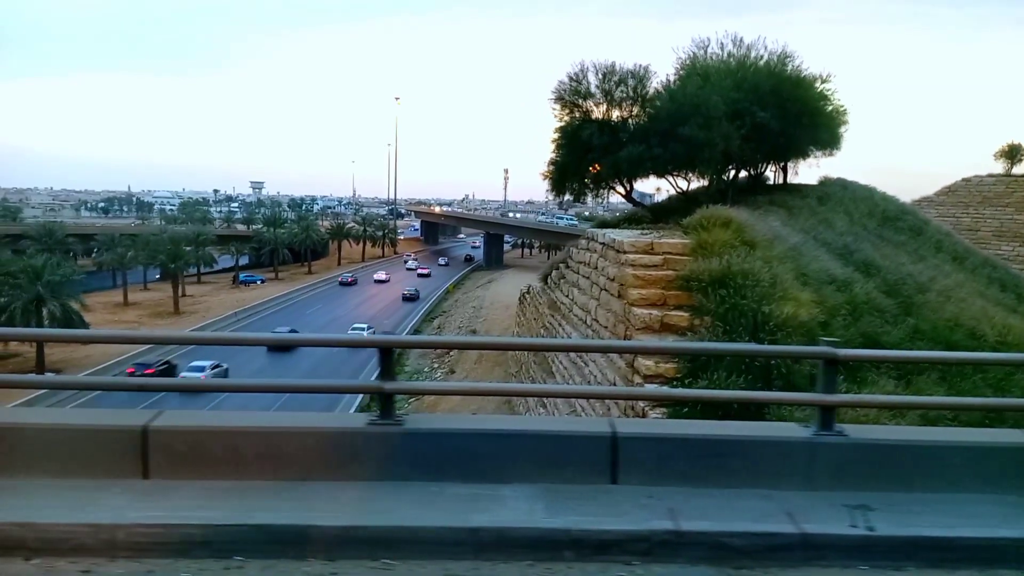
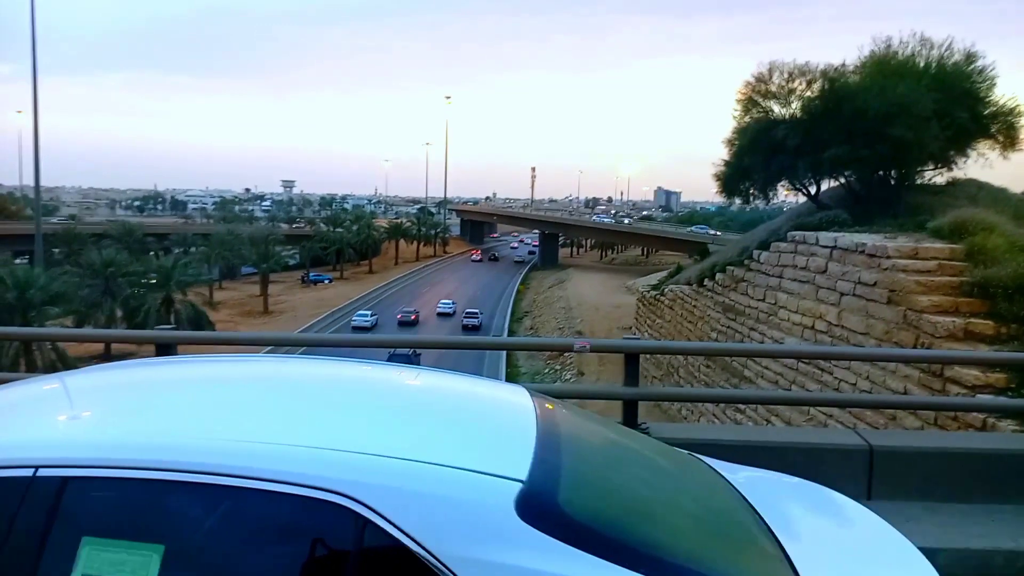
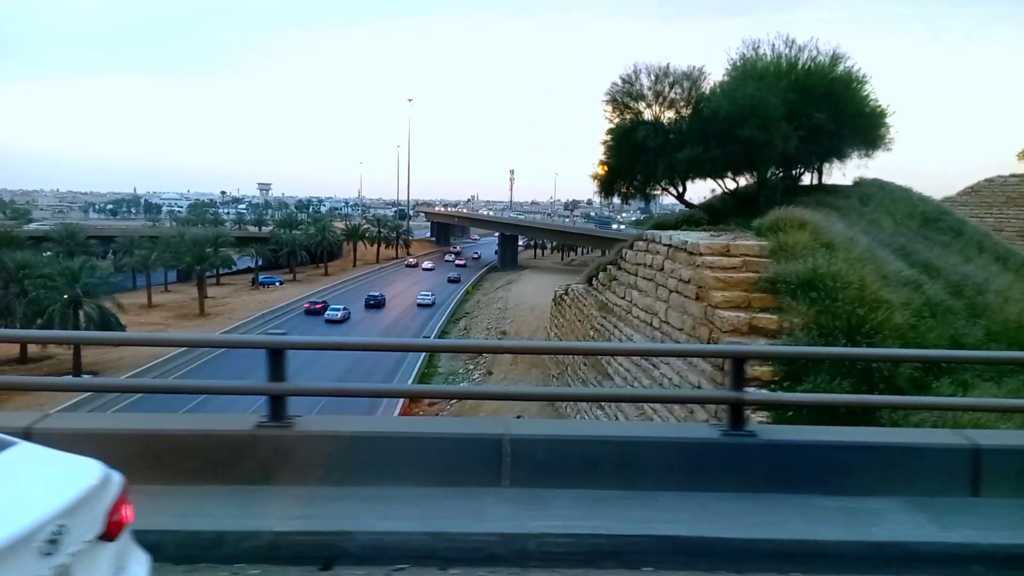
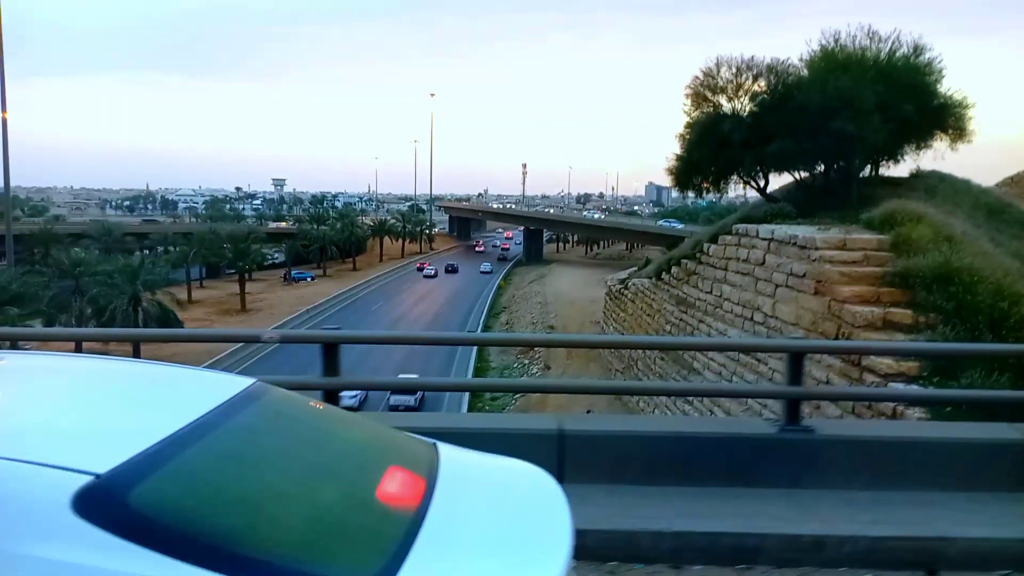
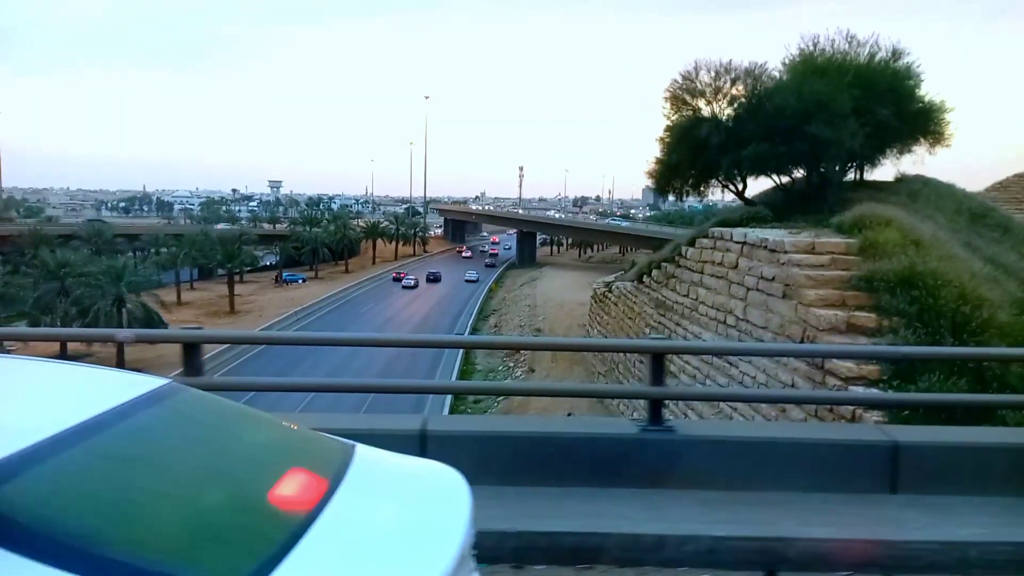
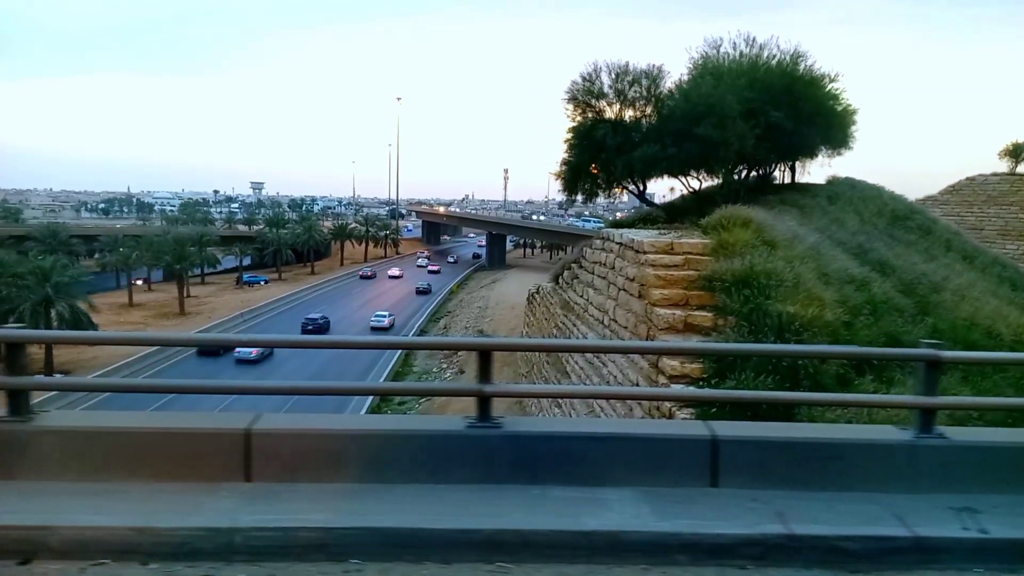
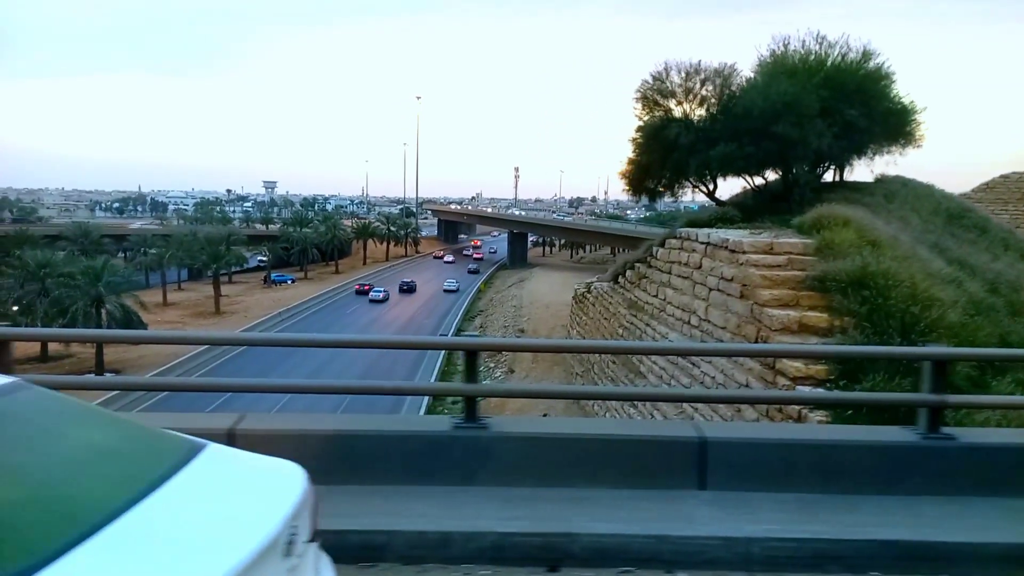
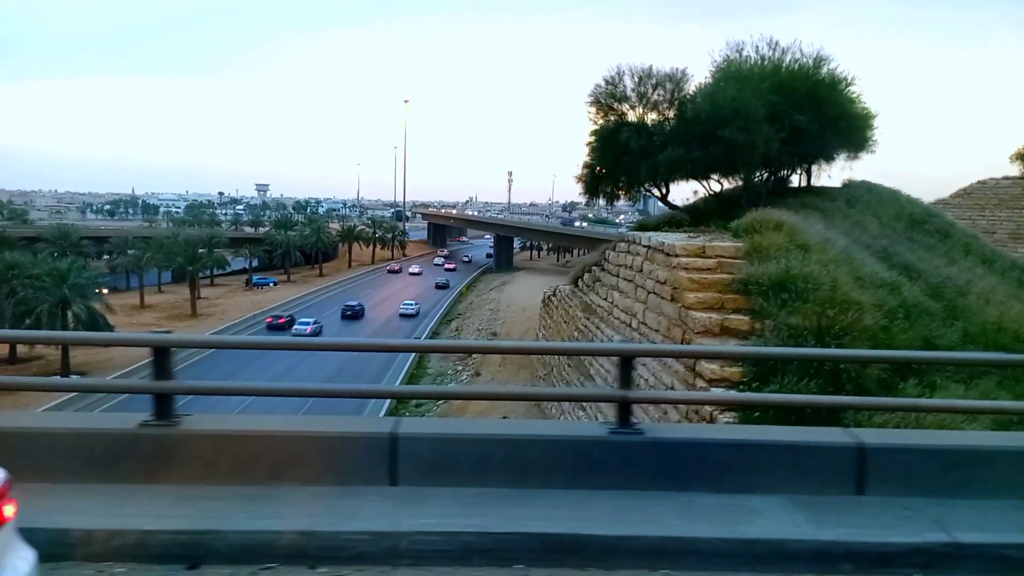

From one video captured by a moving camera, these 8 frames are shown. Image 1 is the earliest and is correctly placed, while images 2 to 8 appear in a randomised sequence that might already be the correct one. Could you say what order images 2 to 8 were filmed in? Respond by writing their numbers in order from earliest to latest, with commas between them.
6, 8, 3, 7, 5, 4, 2
